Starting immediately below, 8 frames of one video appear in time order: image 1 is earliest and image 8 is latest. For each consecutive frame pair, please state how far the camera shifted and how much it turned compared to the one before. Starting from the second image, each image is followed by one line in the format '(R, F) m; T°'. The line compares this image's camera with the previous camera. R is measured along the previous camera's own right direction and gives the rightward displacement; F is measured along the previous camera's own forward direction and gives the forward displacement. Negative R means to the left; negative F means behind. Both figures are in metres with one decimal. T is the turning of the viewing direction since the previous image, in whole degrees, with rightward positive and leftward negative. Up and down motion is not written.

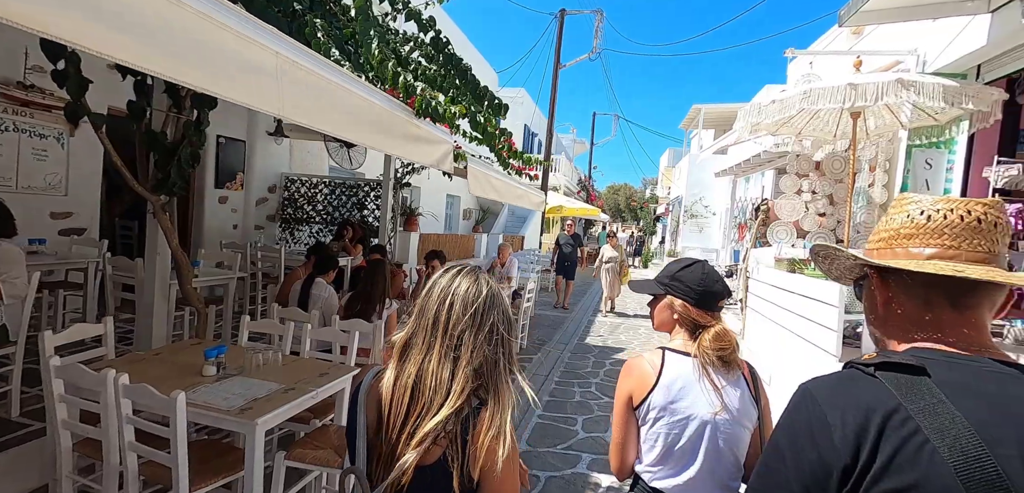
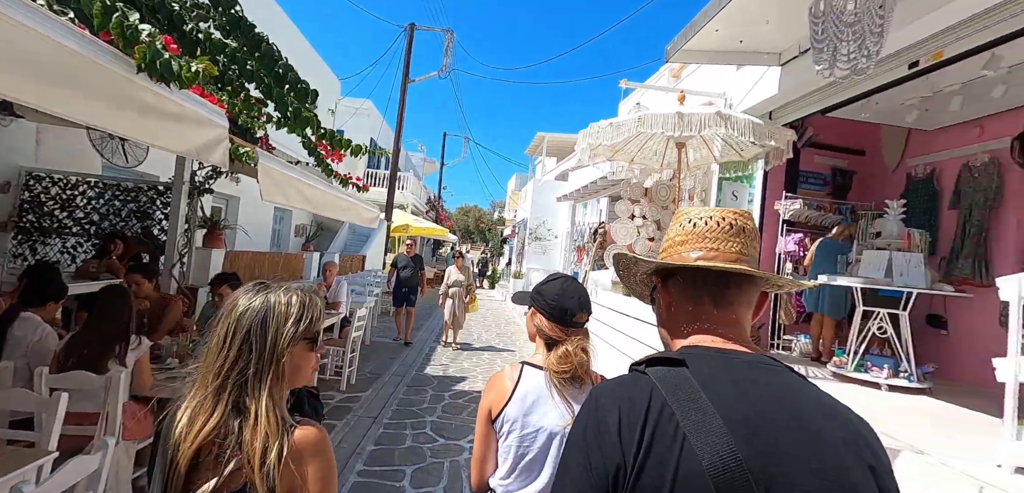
(+0.3, +0.6) m; +18°
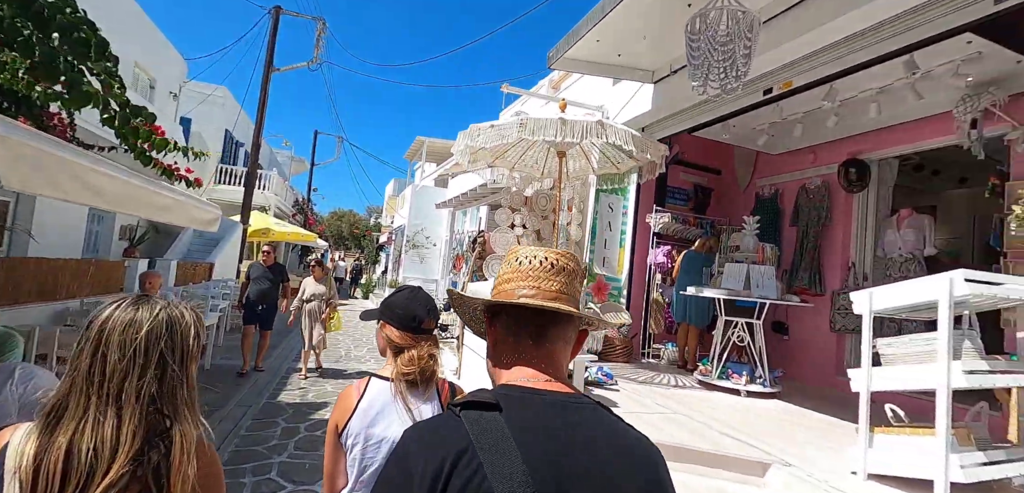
(+0.1, +0.4) m; +14°
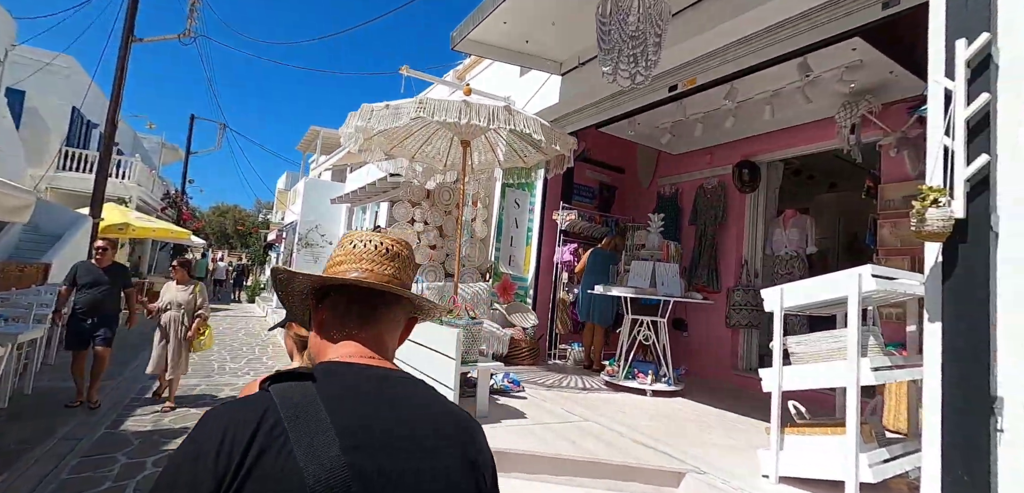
(+0.1, +0.4) m; +11°
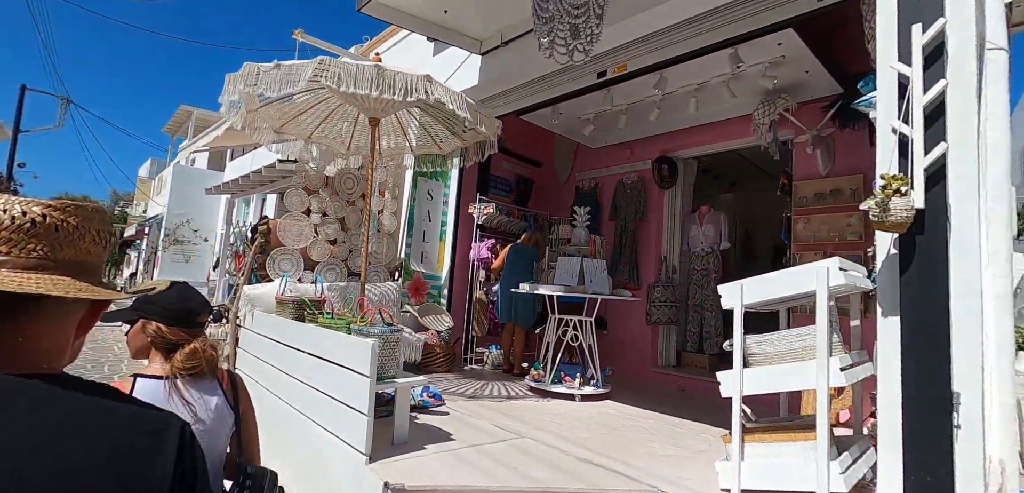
(-0.1, +0.5) m; +12°
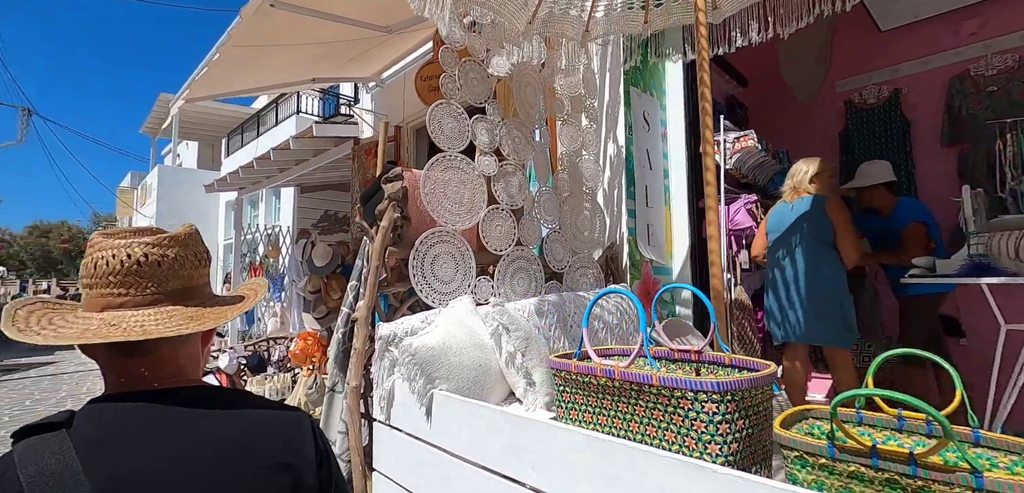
(-1.9, +2.5) m; +1°
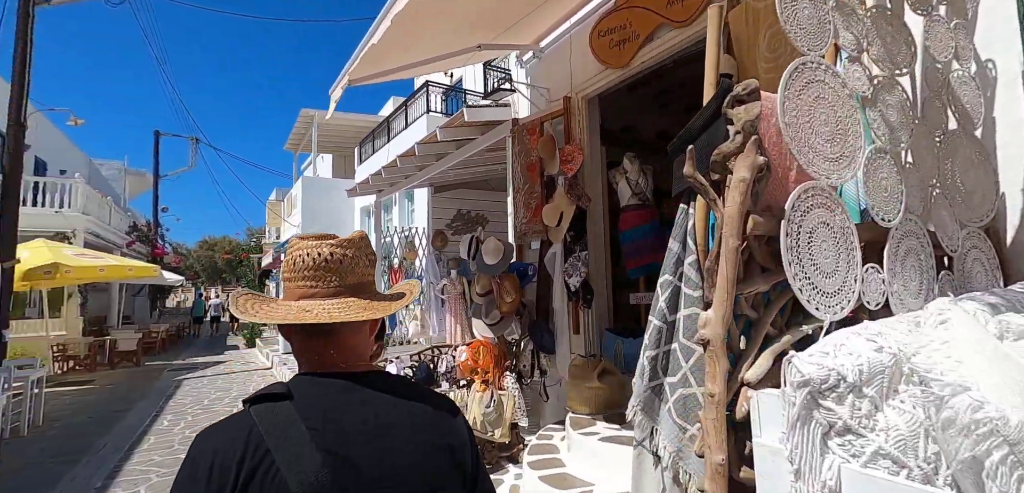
(-0.8, +0.7) m; -12°
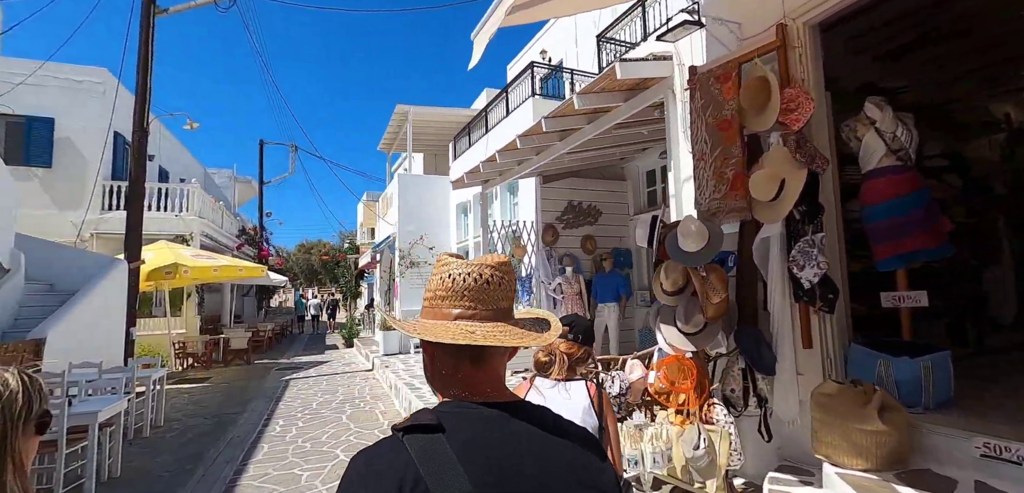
(-0.8, +0.9) m; -9°
